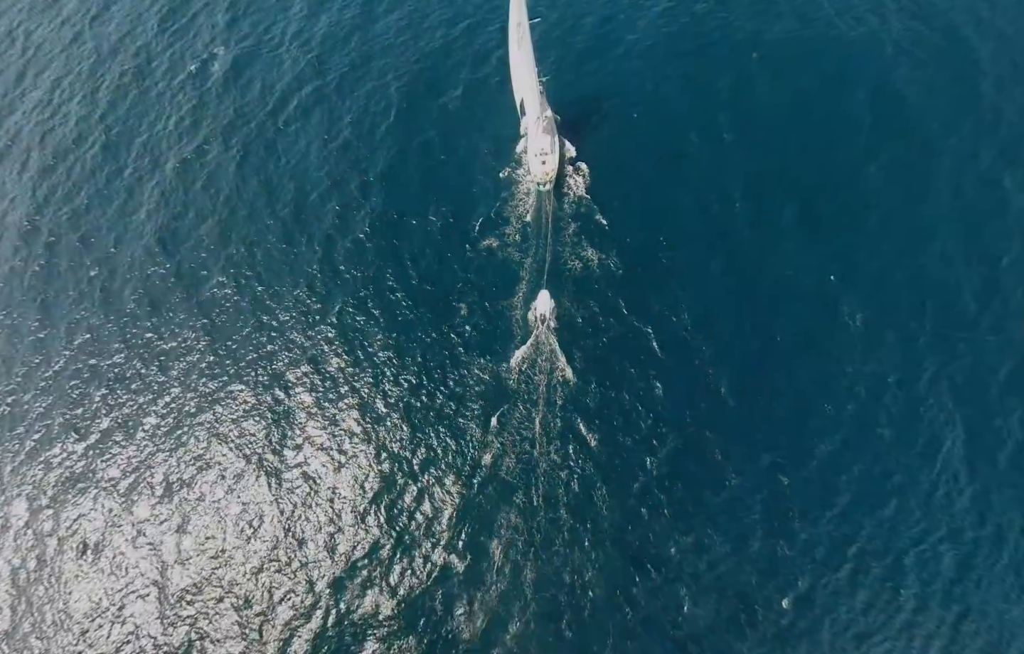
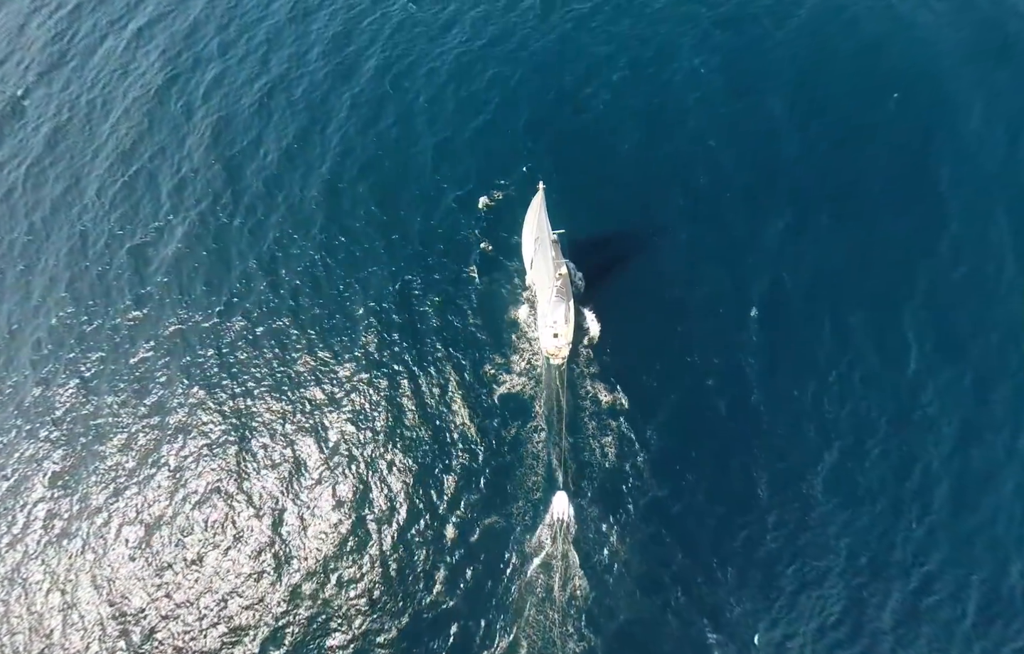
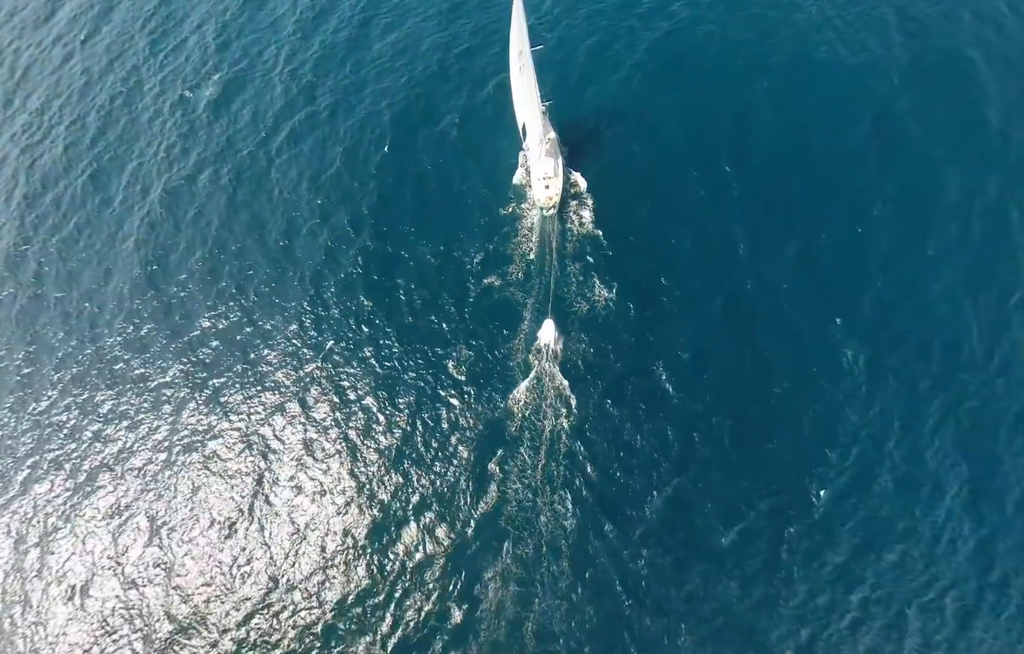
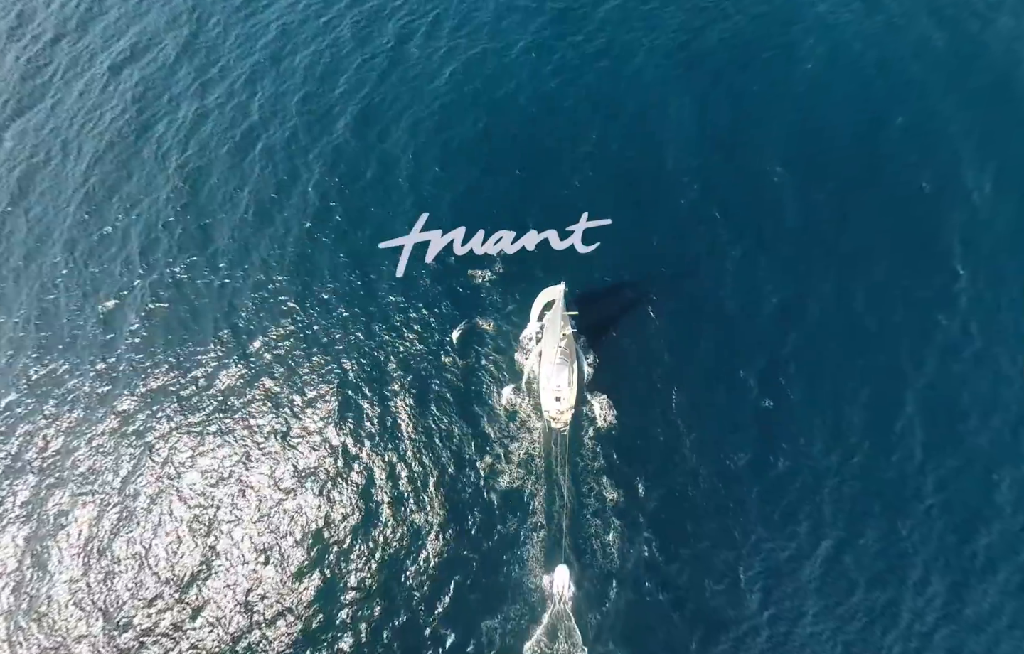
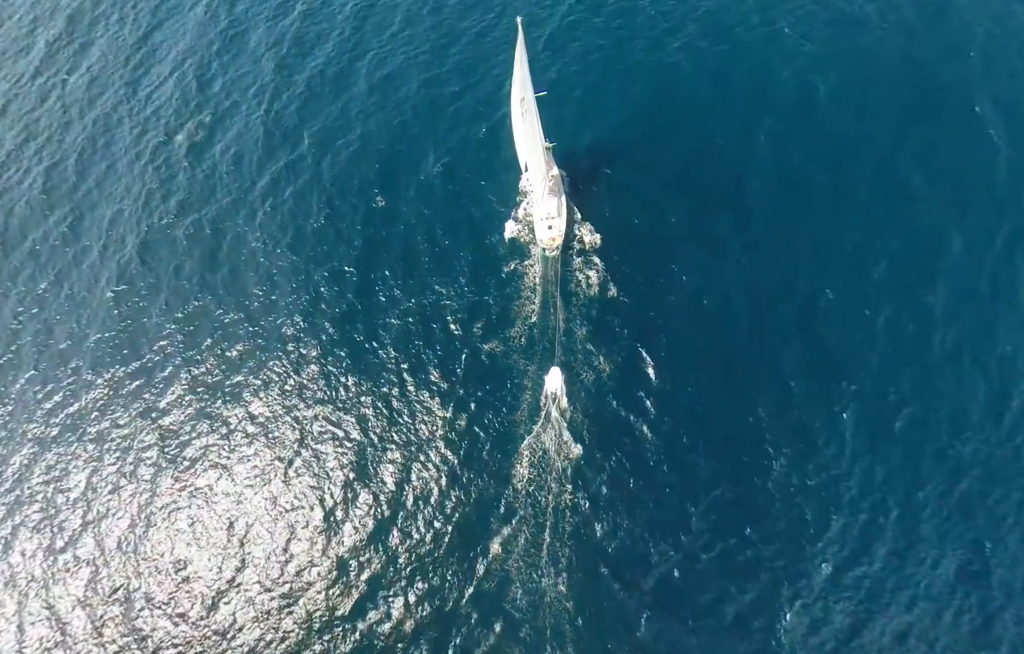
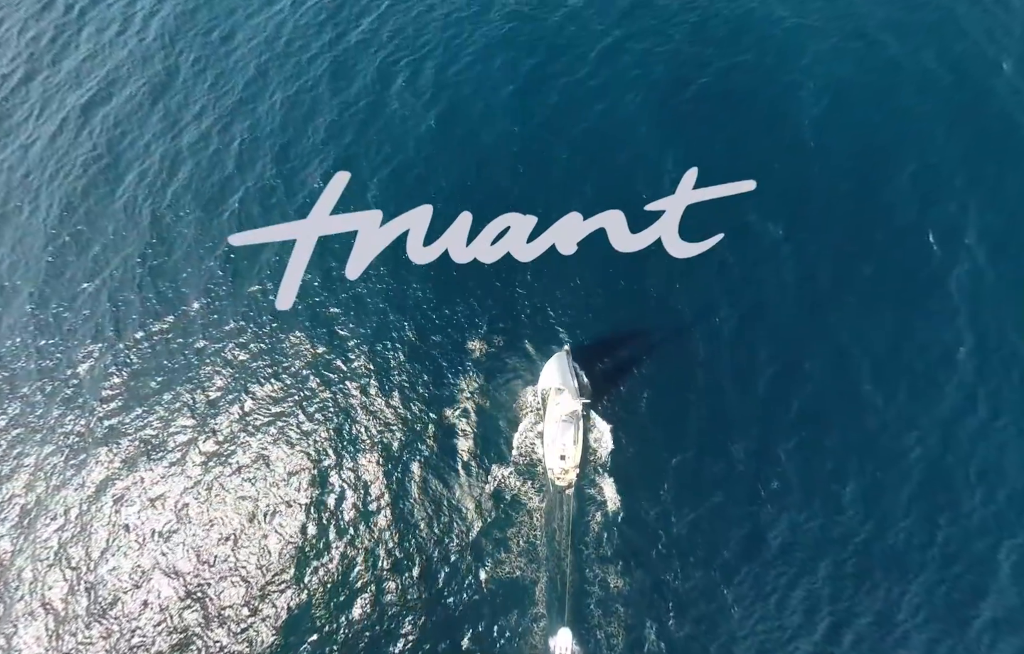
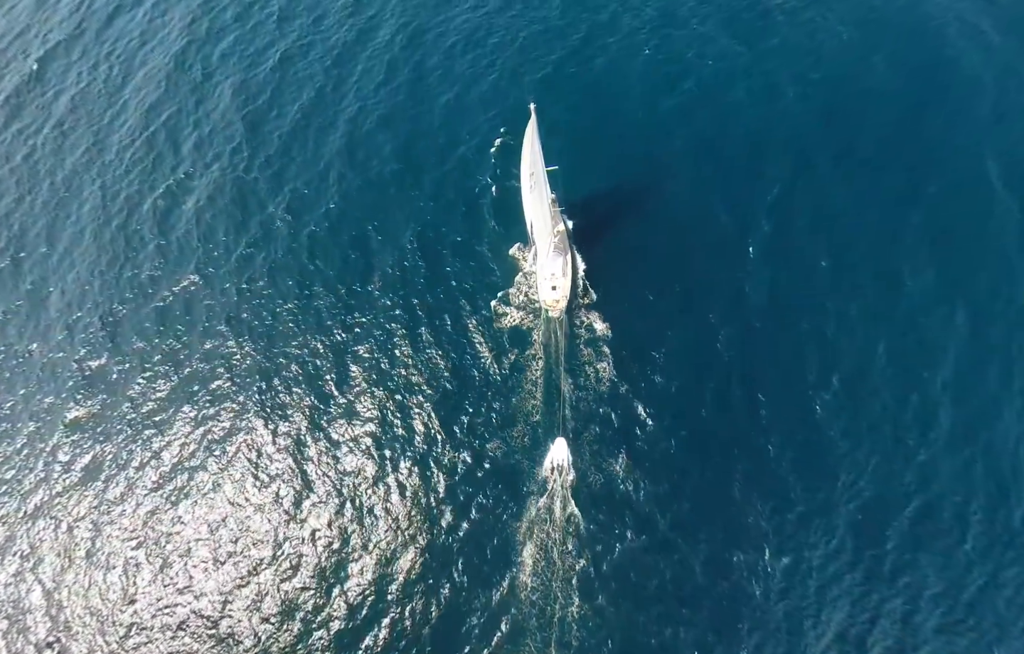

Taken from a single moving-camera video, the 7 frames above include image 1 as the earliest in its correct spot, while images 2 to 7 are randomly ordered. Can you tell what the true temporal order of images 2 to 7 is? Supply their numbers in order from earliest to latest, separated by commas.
3, 5, 7, 2, 4, 6
